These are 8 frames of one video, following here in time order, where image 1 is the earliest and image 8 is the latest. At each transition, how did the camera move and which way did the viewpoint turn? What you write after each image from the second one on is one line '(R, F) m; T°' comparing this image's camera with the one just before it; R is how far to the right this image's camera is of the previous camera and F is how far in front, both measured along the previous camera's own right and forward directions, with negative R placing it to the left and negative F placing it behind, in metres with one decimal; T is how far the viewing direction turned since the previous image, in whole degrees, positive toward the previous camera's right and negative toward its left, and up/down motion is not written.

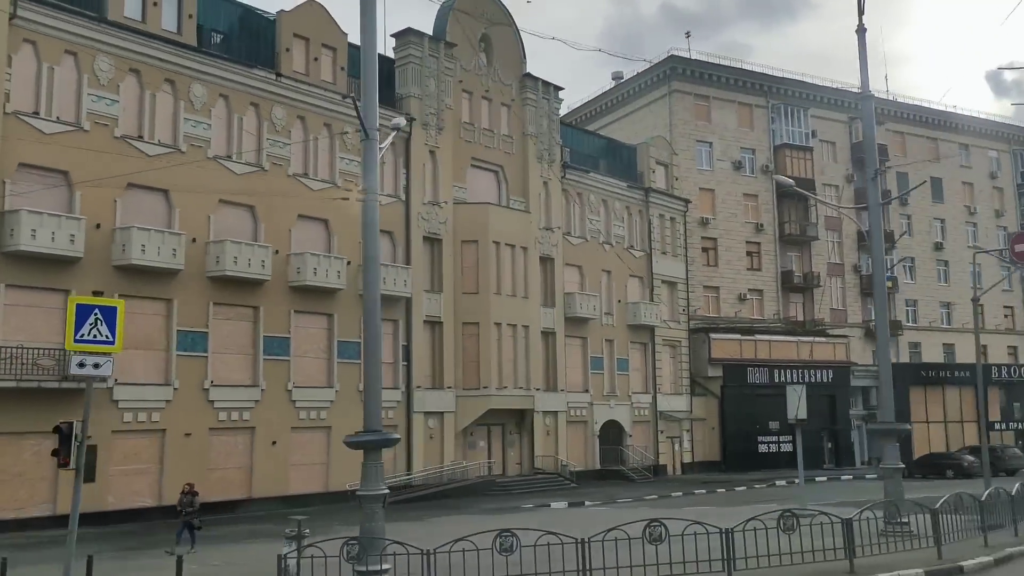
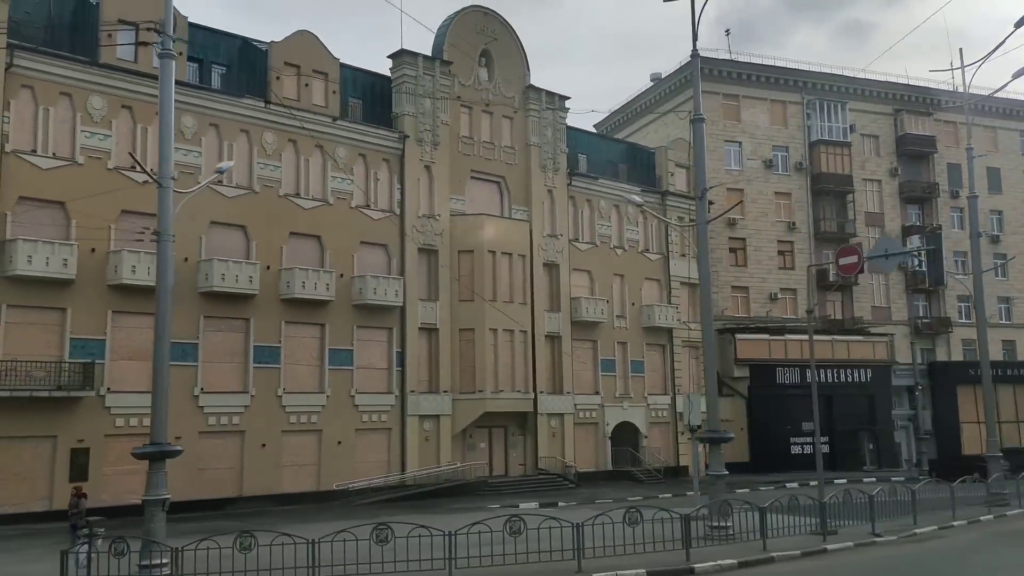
(+4.3, -0.9) m; -7°
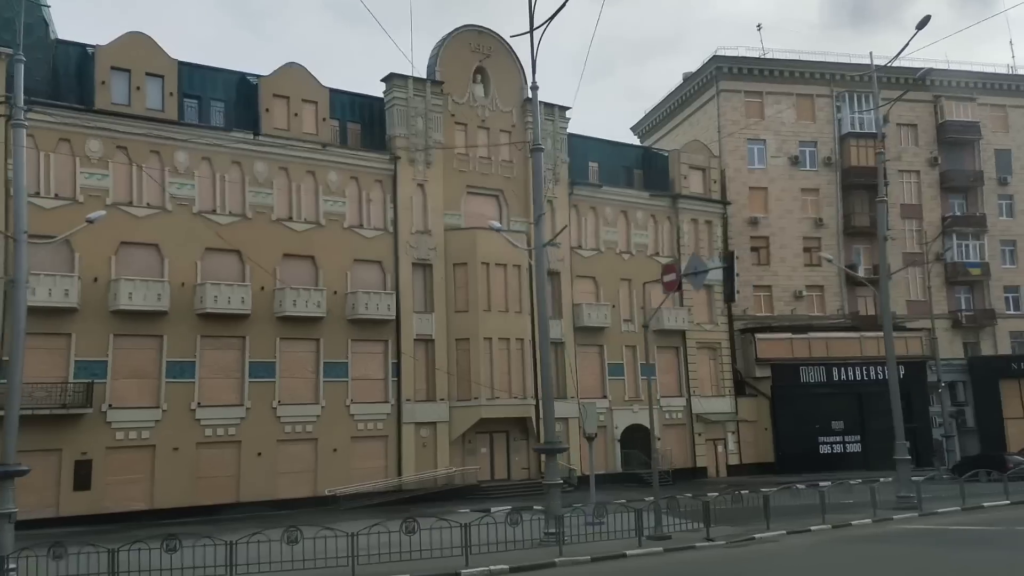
(+4.5, -0.9) m; -7°
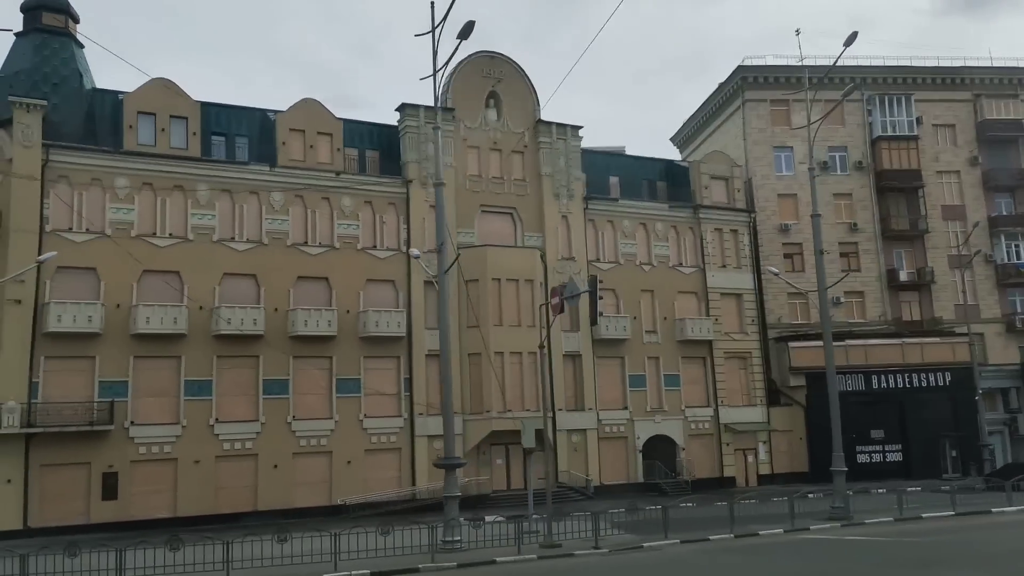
(+3.7, -0.9) m; -6°
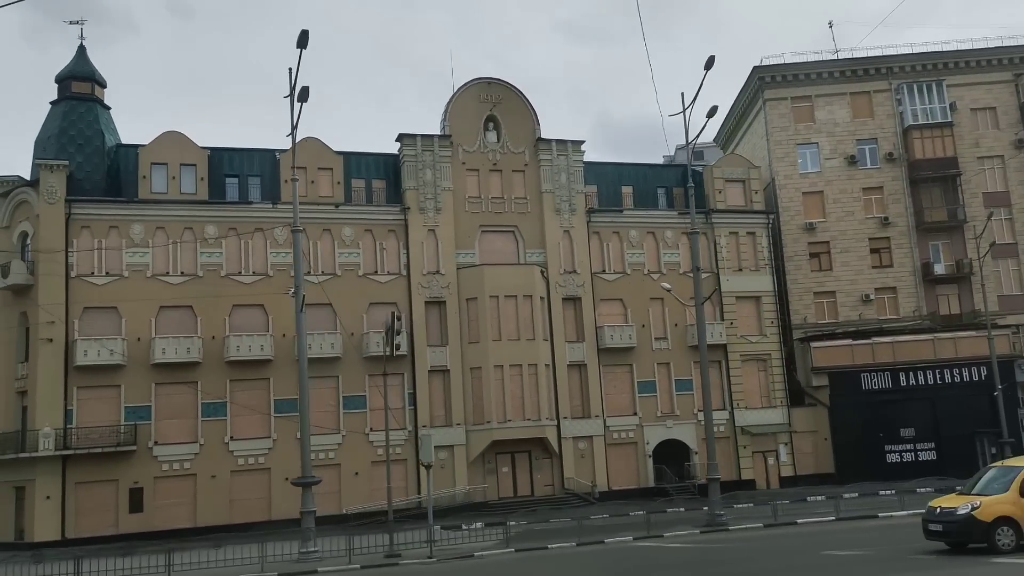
(+6.0, -1.3) m; -8°
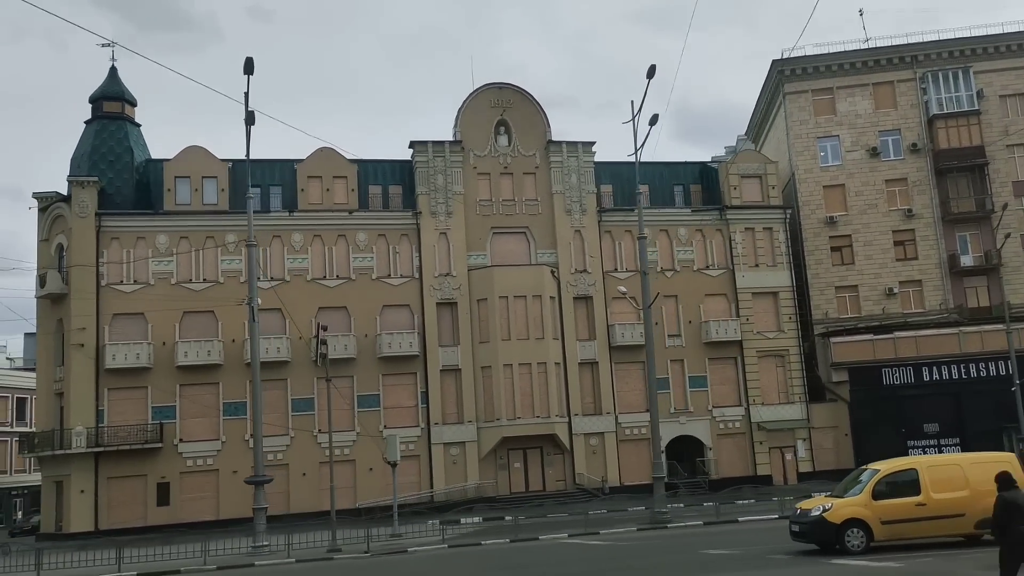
(+3.2, -0.8) m; -5°
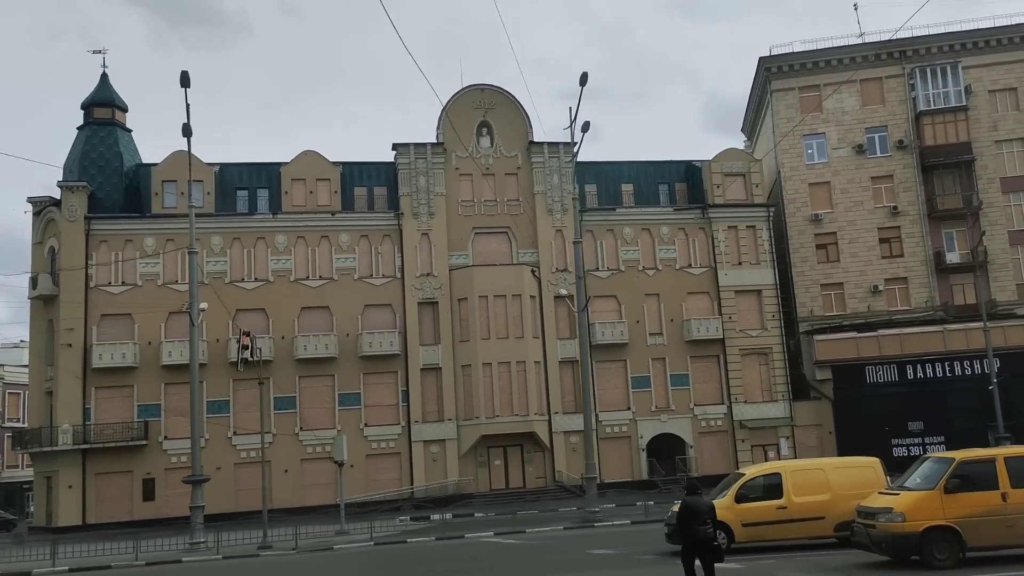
(+2.4, -0.5) m; -2°
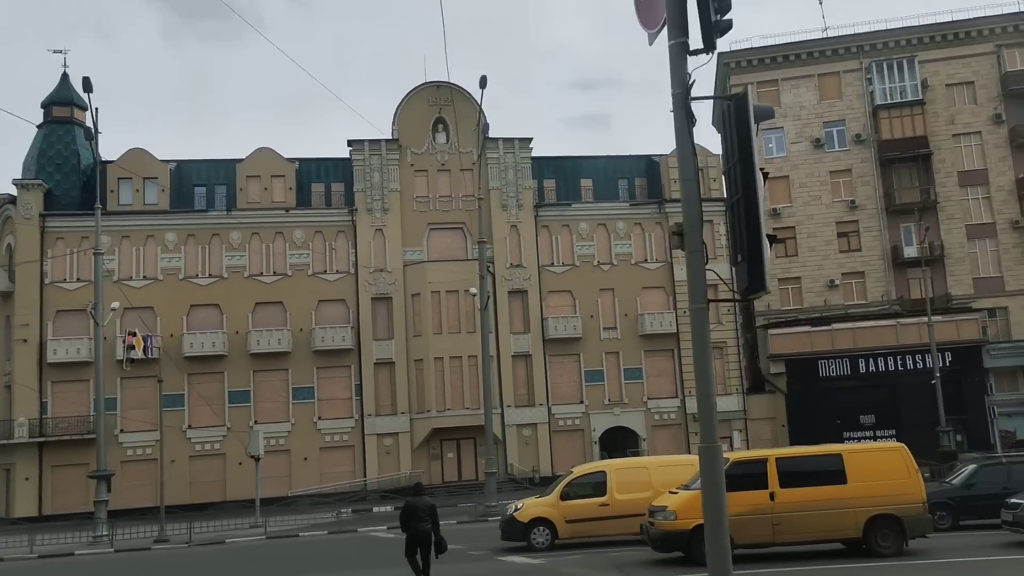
(+2.8, -0.4) m; -1°
